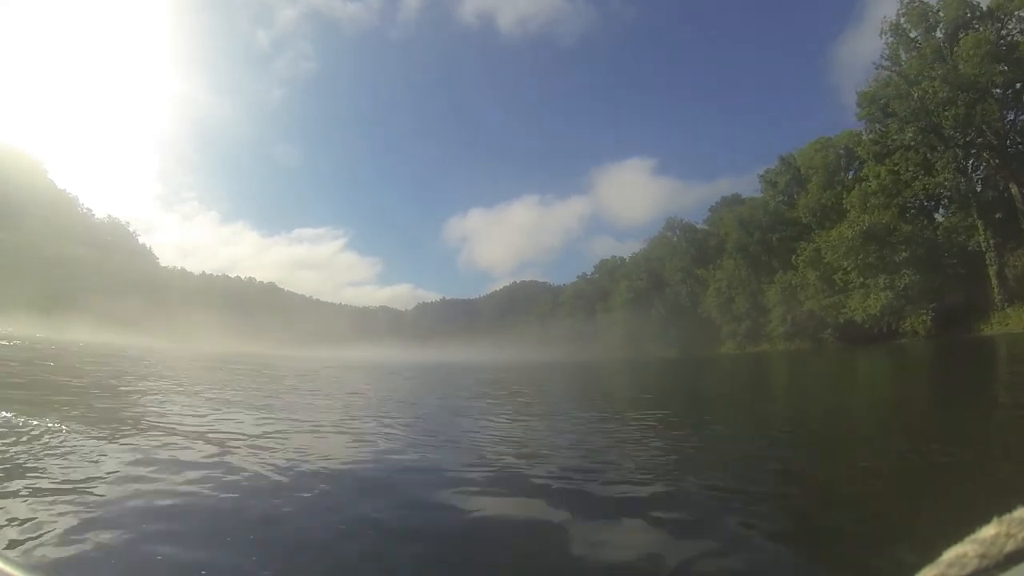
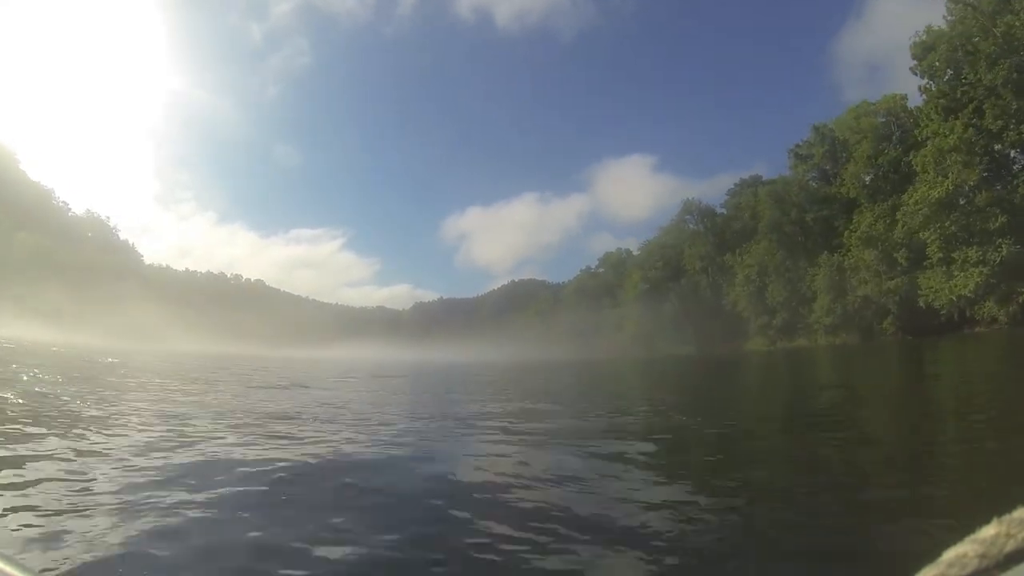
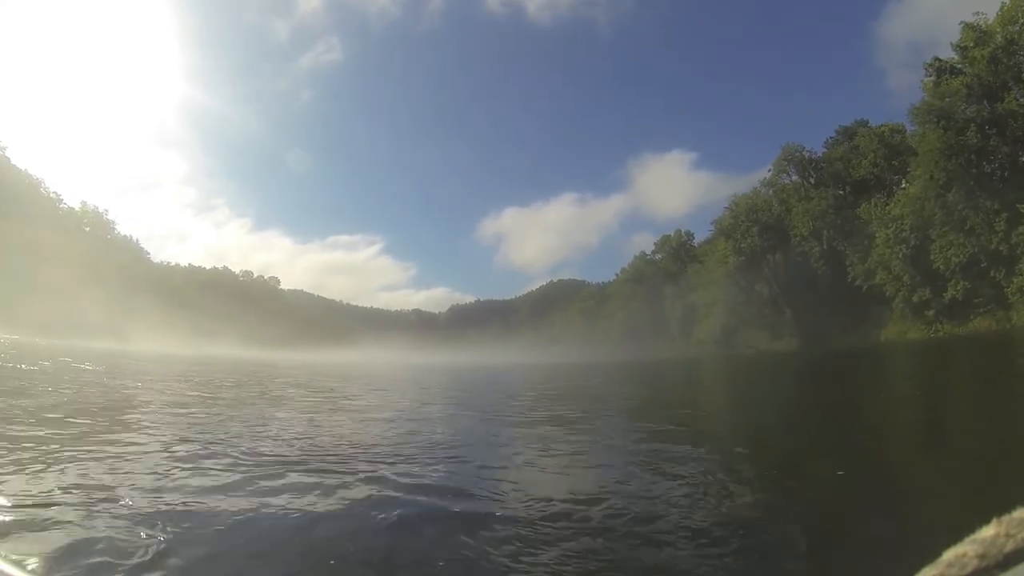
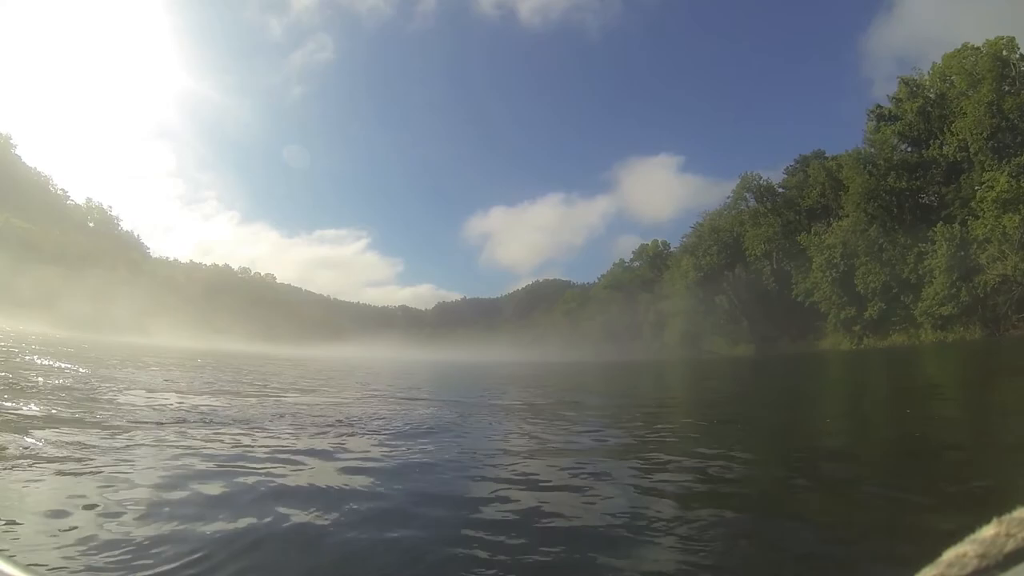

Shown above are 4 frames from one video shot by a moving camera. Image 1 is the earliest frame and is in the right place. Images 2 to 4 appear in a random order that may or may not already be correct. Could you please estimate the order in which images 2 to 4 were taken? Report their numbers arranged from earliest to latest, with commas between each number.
2, 4, 3
